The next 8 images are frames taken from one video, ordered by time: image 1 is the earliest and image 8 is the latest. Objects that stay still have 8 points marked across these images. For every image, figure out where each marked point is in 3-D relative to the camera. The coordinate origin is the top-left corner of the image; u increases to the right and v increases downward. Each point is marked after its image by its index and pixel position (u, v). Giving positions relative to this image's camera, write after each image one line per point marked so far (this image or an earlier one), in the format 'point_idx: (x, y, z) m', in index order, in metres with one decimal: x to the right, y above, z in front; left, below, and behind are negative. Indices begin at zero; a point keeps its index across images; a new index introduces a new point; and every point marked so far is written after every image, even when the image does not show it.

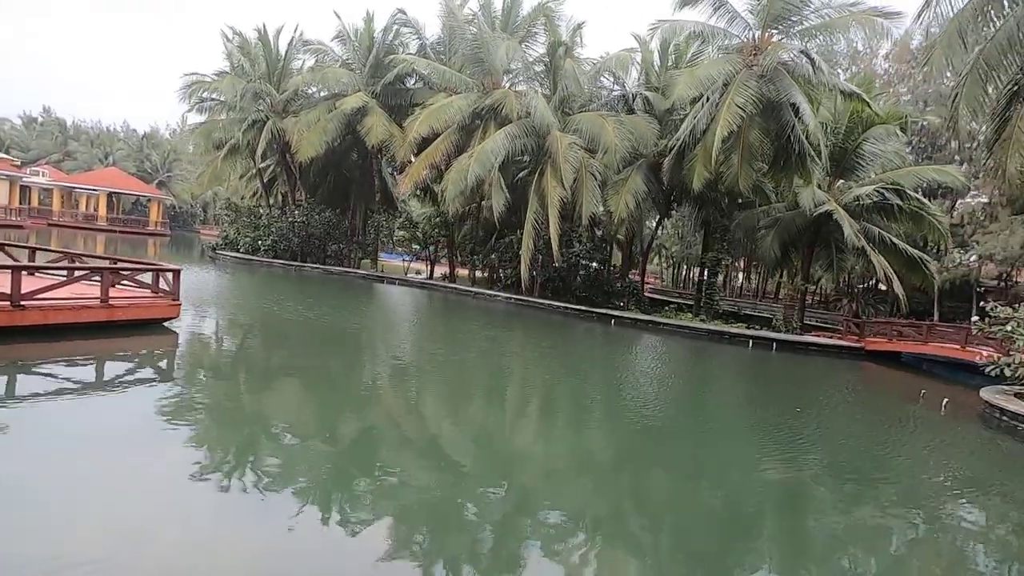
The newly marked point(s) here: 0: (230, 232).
0: (-10.3, +2.0, +19.8) m
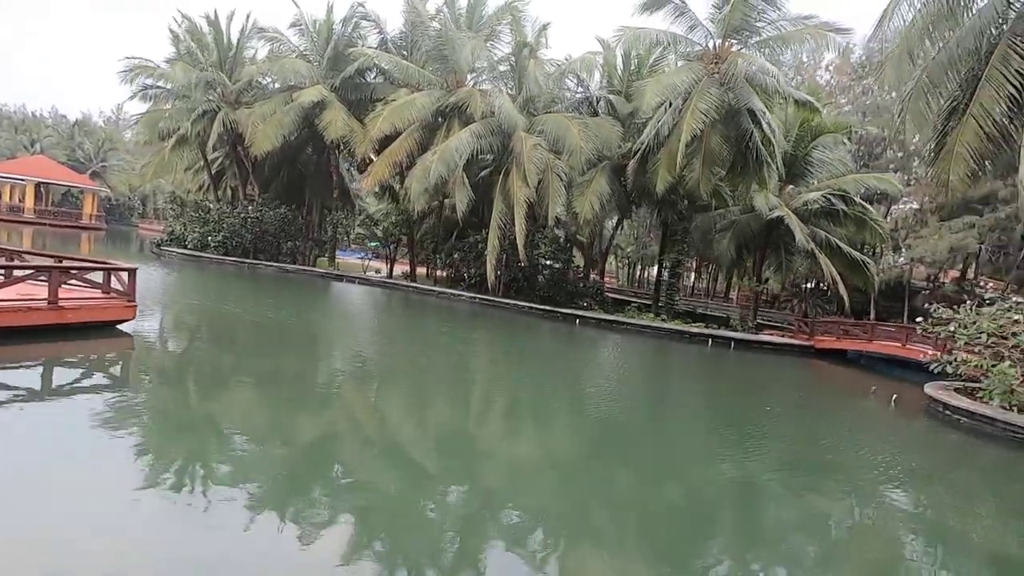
0: (-11.7, +2.1, +18.8) m
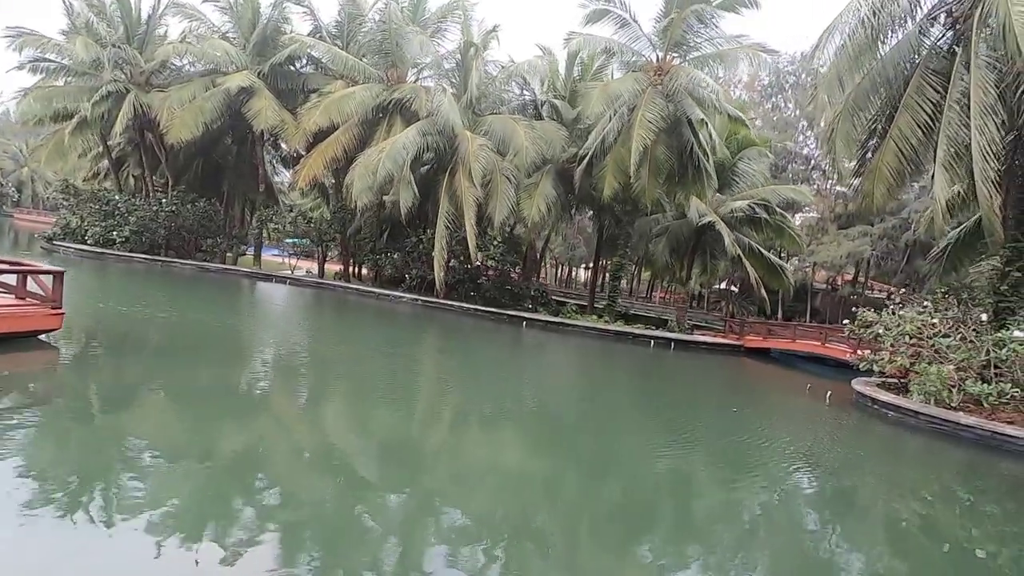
0: (-13.7, +2.1, +16.9) m
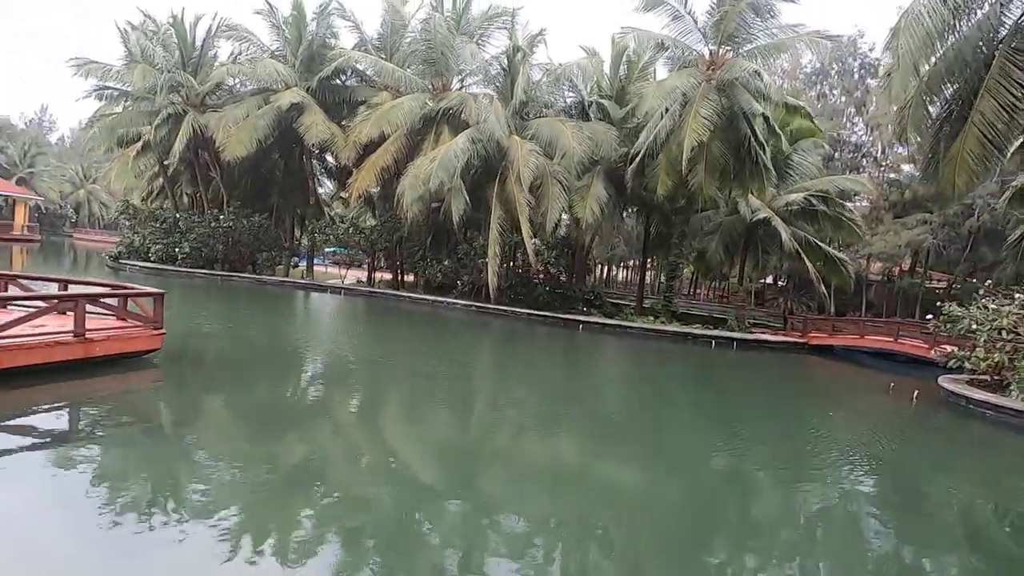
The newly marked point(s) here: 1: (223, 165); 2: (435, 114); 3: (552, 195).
0: (-12.3, +1.6, +17.6) m
1: (-8.7, +3.7, +16.4) m
2: (-1.8, +4.2, +13.0) m
3: (+0.8, +1.9, +11.2) m
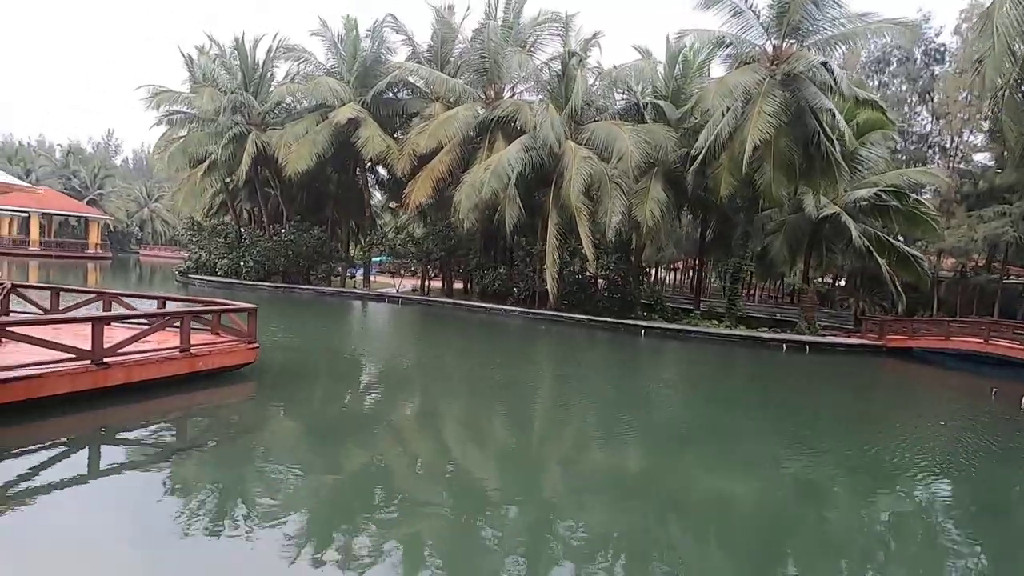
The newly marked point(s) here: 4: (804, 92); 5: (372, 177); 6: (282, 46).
0: (-10.6, +1.1, +18.4) m
1: (-7.2, +3.4, +17.0) m
2: (-0.6, +4.0, +13.0) m
3: (+2.0, +1.8, +11.1) m
4: (+5.3, +3.6, +9.9) m
5: (-4.5, +3.6, +17.4) m
6: (-6.6, +7.0, +15.6) m
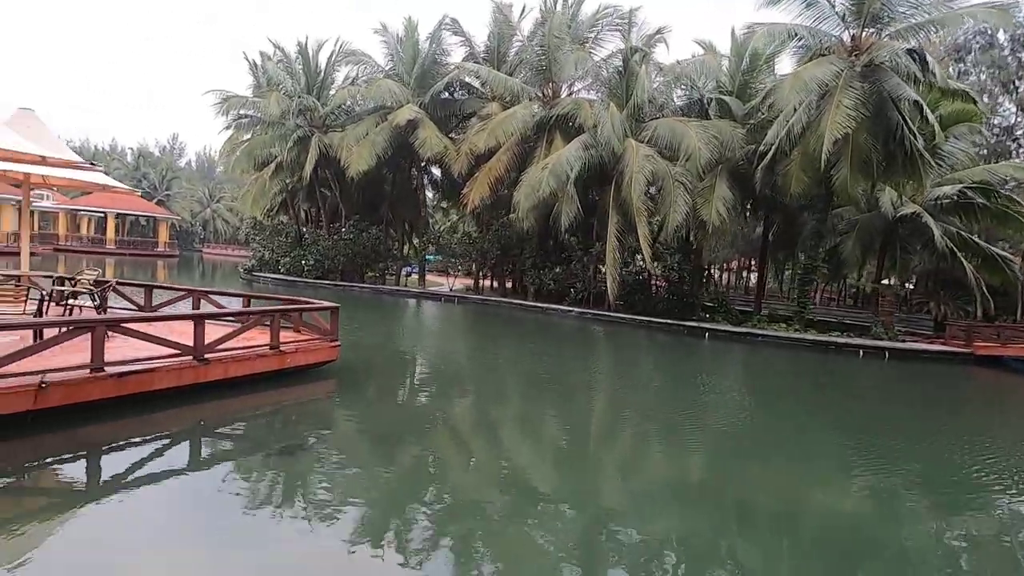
0: (-8.8, +1.2, +19.1) m
1: (-5.5, +3.4, +17.4) m
2: (+0.8, +4.0, +12.9) m
3: (+3.2, +1.8, +10.8) m
4: (+6.5, +3.5, +9.4) m
5: (-2.8, +3.6, +17.6) m
6: (-5.0, +7.0, +16.0) m
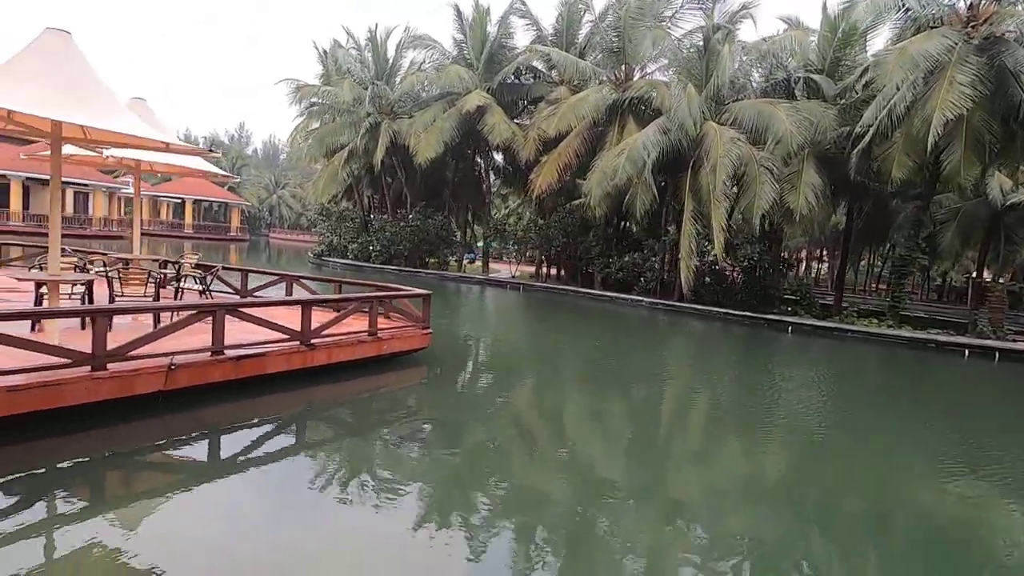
0: (-6.6, +1.8, +19.6) m
1: (-3.4, +3.9, +17.6) m
2: (+2.5, +4.3, +12.5) m
3: (+4.6, +2.0, +10.2) m
4: (+7.7, +3.6, +8.5) m
5: (-0.7, +4.1, +17.5) m
6: (-3.0, +7.5, +16.0) m
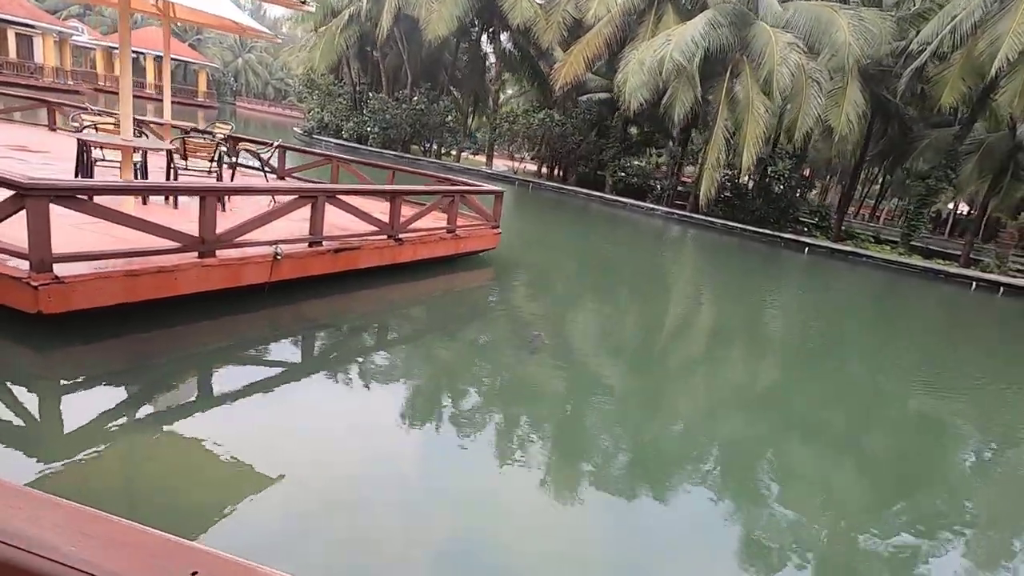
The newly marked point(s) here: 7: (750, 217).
0: (-6.5, +5.9, +18.2) m
1: (-3.1, +7.3, +16.1) m
2: (+3.1, +6.3, +11.5) m
3: (+5.2, +3.5, +9.8) m
4: (+8.5, +4.5, +8.0) m
5: (-0.3, +7.3, +16.2) m
6: (-2.3, +10.5, +13.9) m
7: (+5.2, +1.6, +12.4) m
